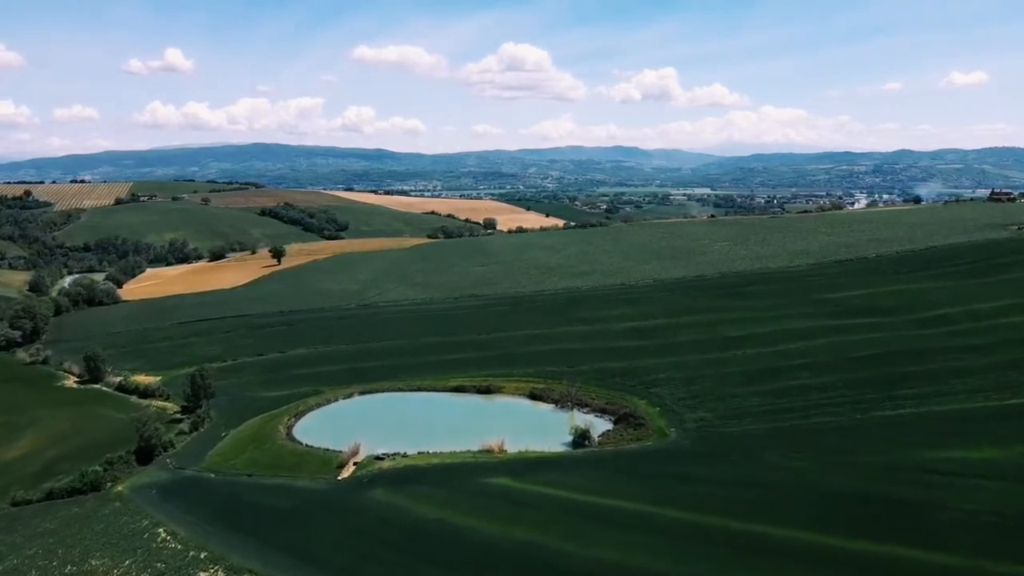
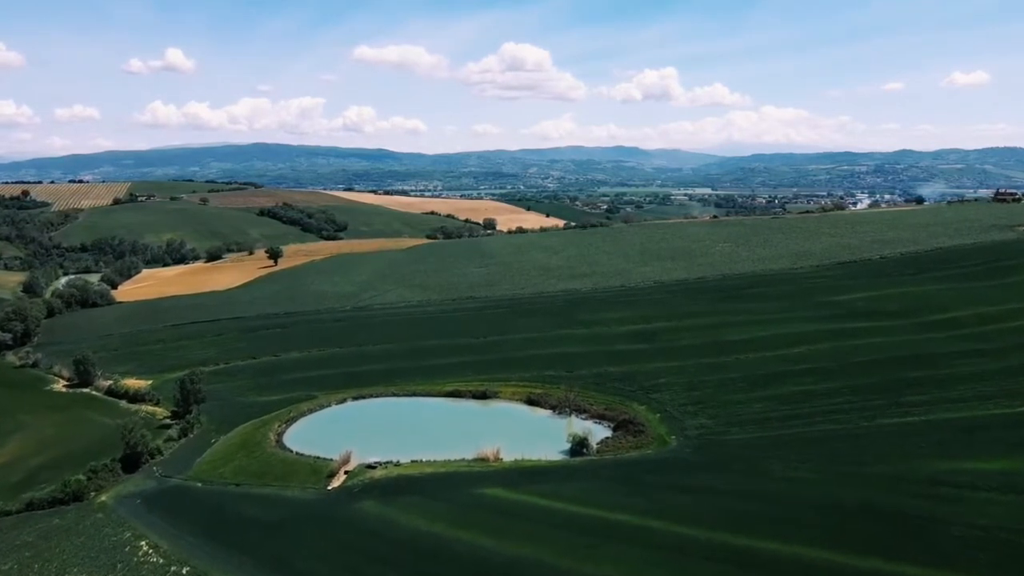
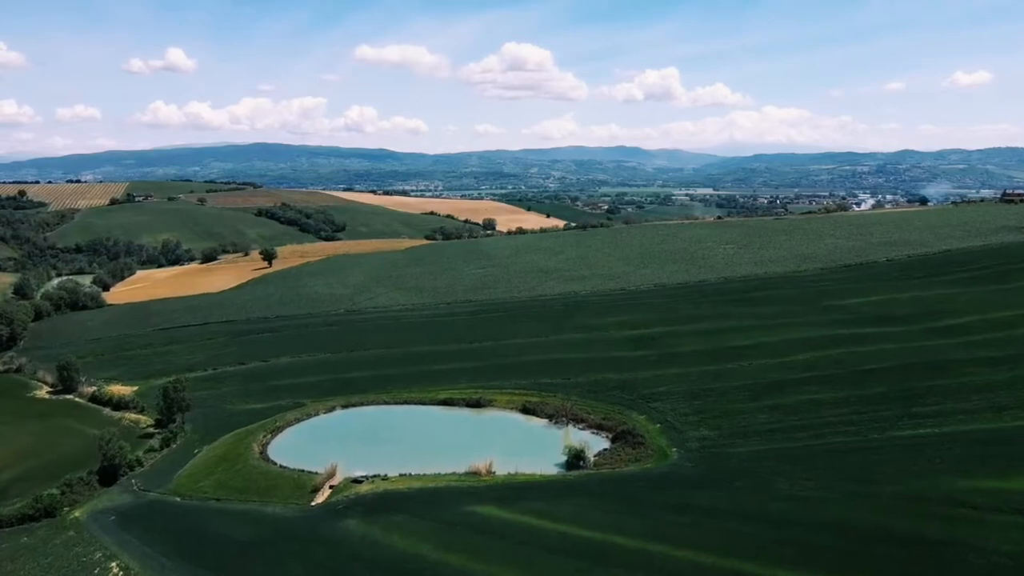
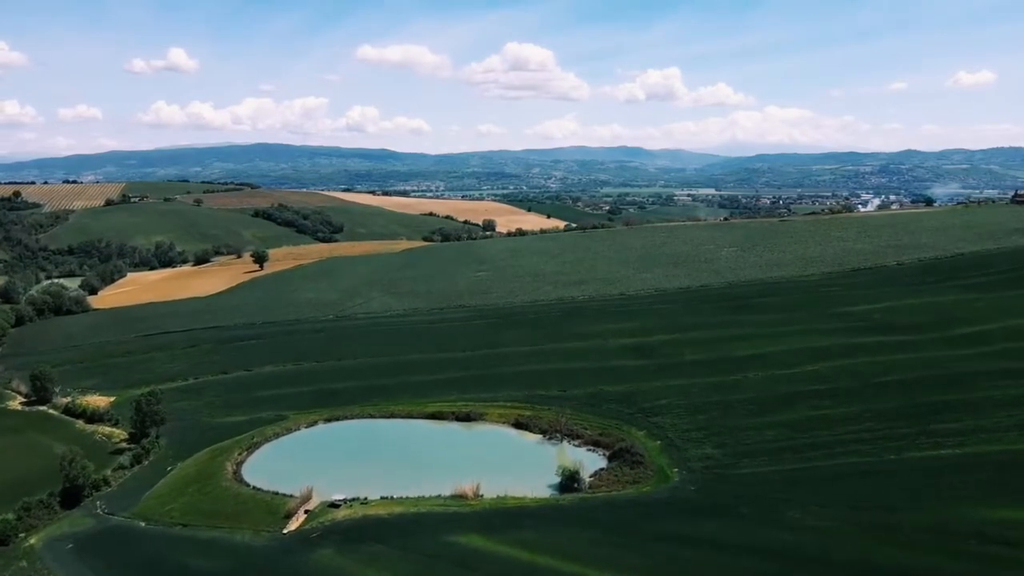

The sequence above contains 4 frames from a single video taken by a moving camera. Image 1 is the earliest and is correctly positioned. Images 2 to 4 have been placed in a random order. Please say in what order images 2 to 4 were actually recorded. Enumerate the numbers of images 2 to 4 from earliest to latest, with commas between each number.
2, 3, 4
